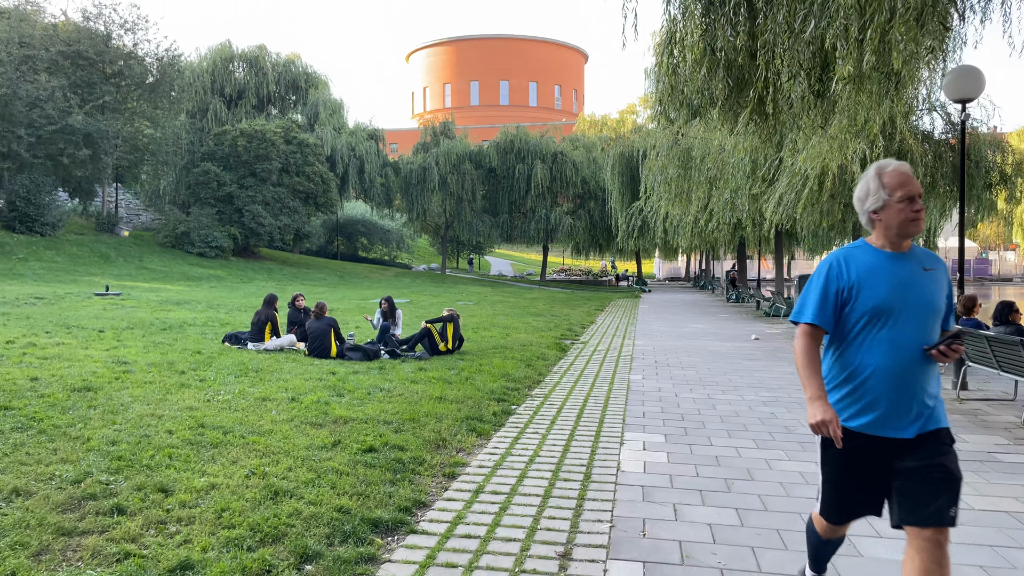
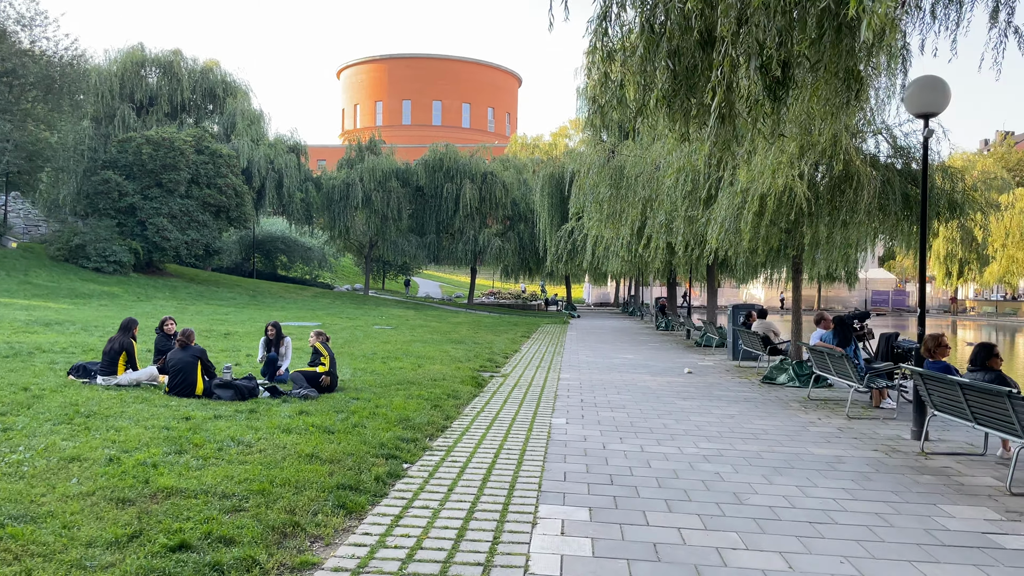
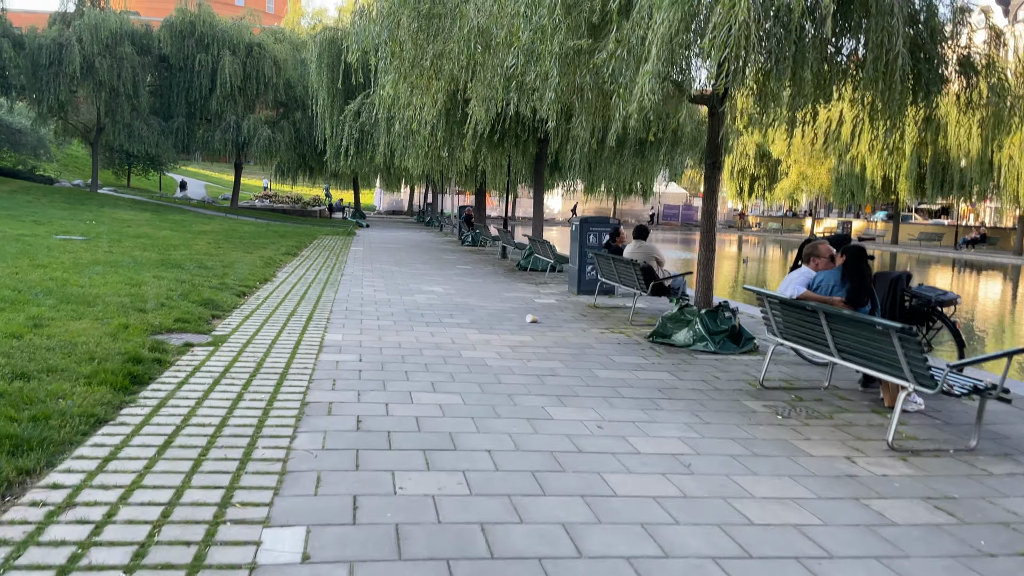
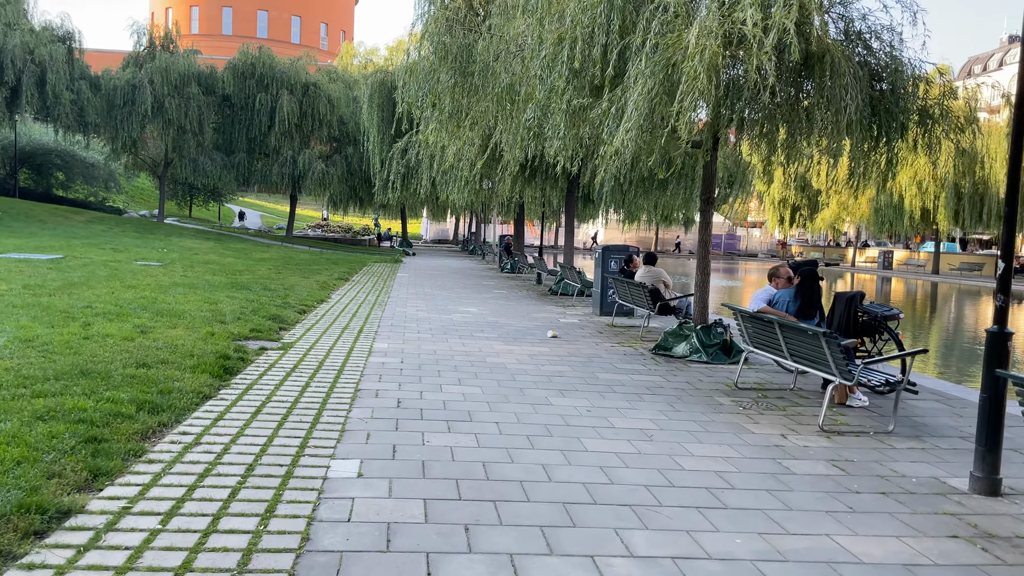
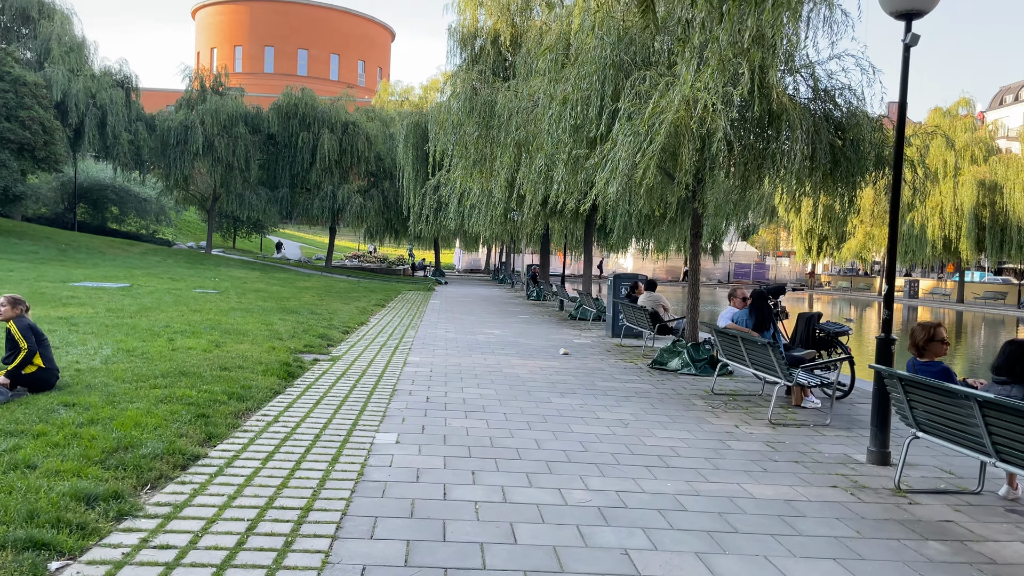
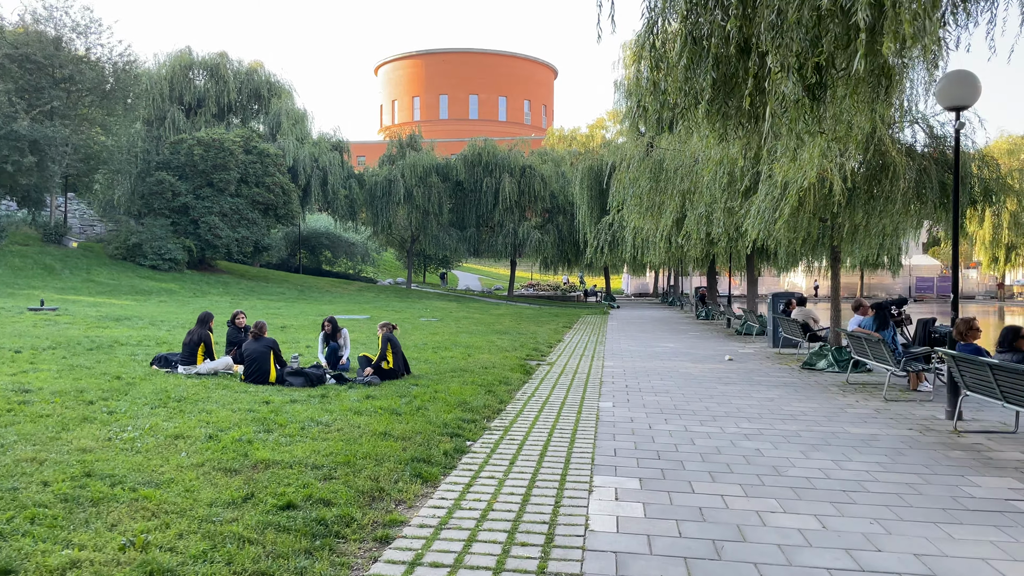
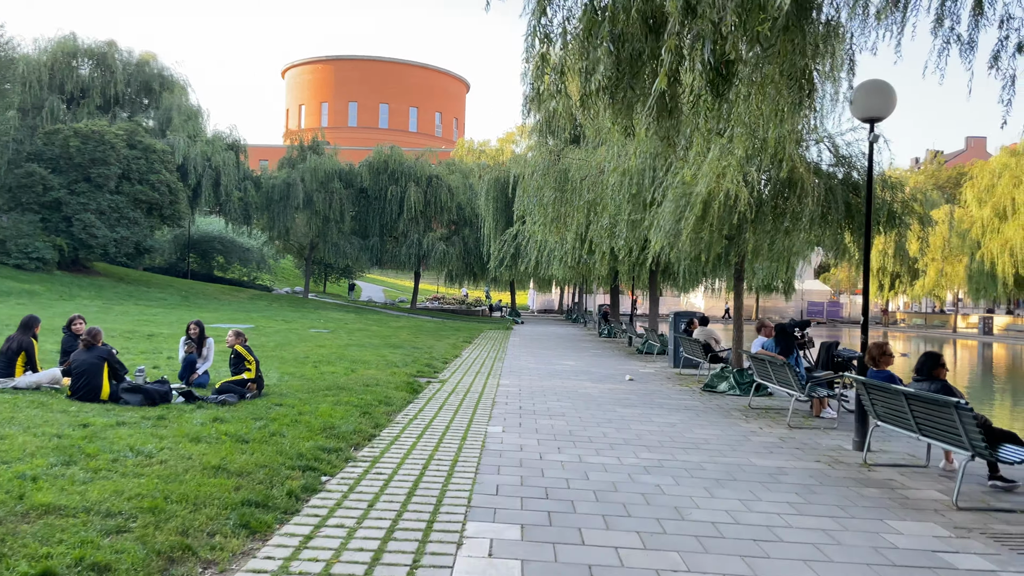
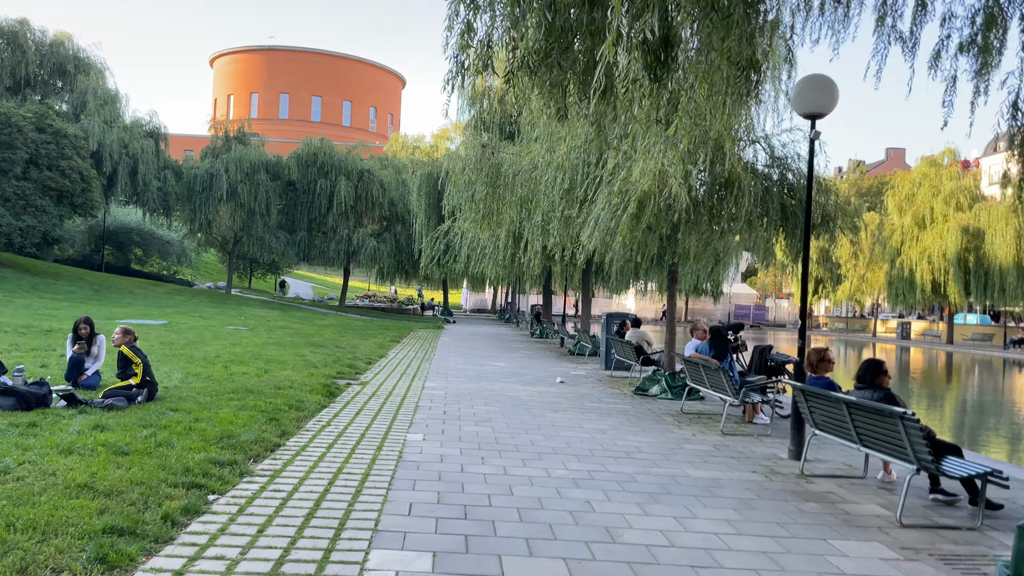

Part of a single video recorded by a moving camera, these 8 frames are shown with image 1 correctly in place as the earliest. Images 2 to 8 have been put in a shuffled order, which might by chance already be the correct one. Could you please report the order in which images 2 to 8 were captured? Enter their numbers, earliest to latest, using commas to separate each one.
6, 2, 7, 8, 5, 4, 3
